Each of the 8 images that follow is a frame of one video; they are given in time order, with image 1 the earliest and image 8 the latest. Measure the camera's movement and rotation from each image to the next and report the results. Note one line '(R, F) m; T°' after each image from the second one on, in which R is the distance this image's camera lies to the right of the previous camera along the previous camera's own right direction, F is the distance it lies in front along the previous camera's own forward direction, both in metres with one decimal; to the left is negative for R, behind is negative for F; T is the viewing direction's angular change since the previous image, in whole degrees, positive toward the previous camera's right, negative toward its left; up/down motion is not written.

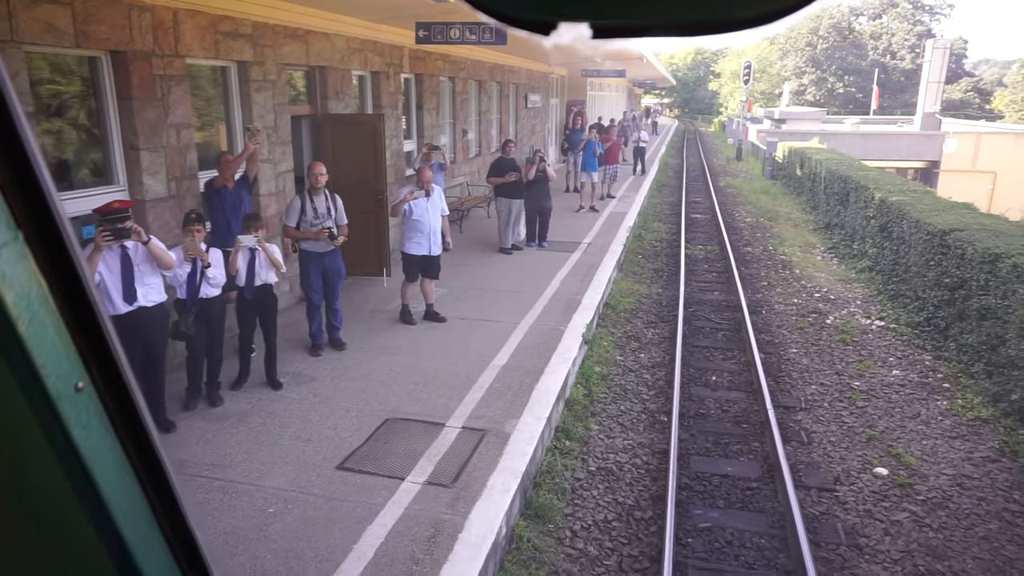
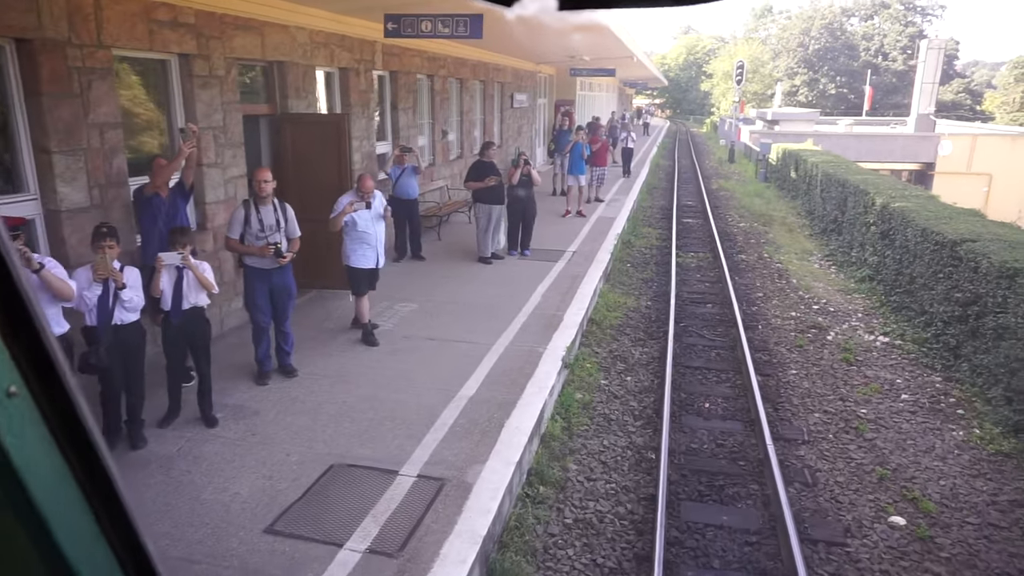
(+0.2, +0.7) m; +1°
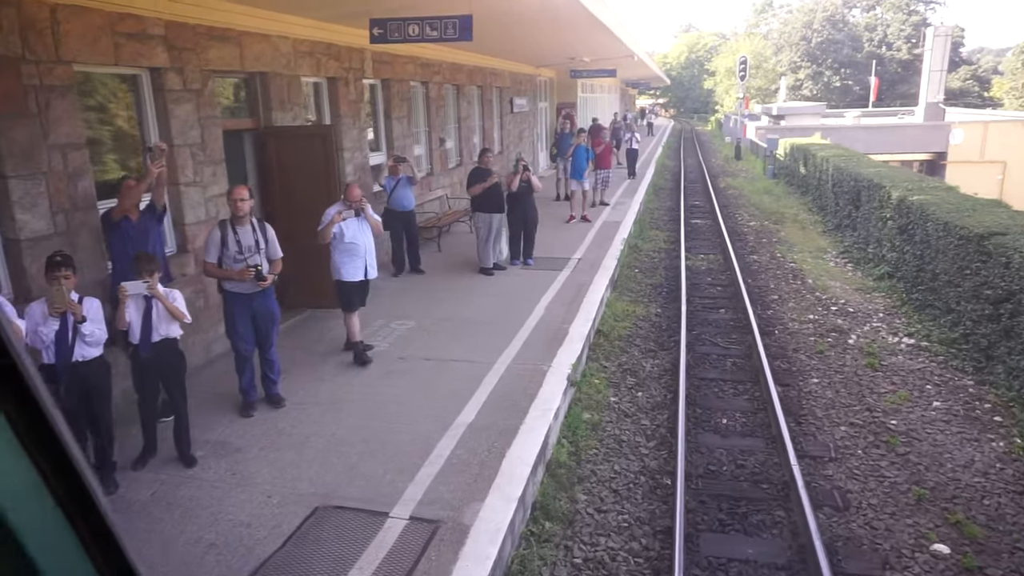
(+0.1, +0.4) m; -1°
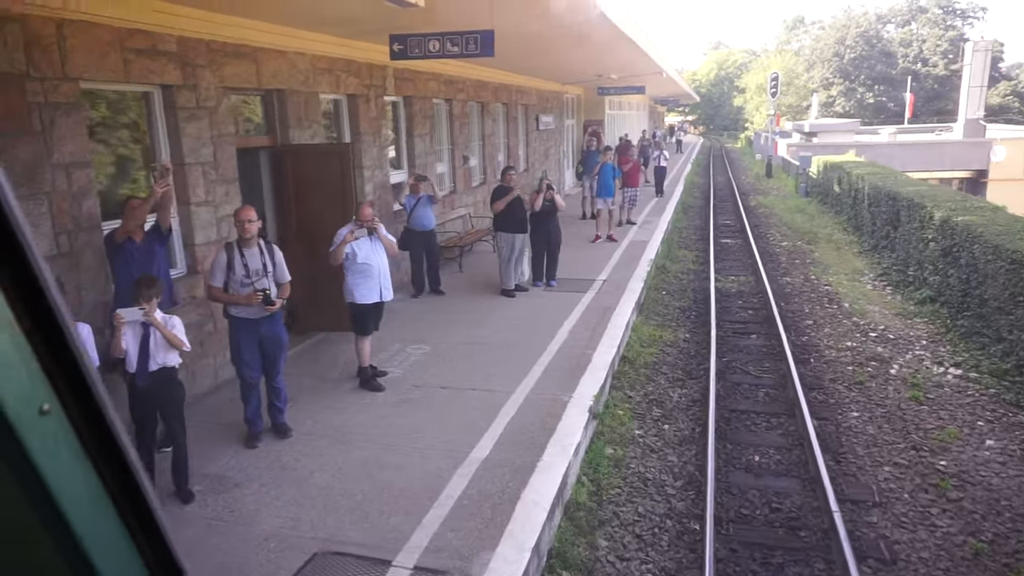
(+0.1, +0.3) m; -2°
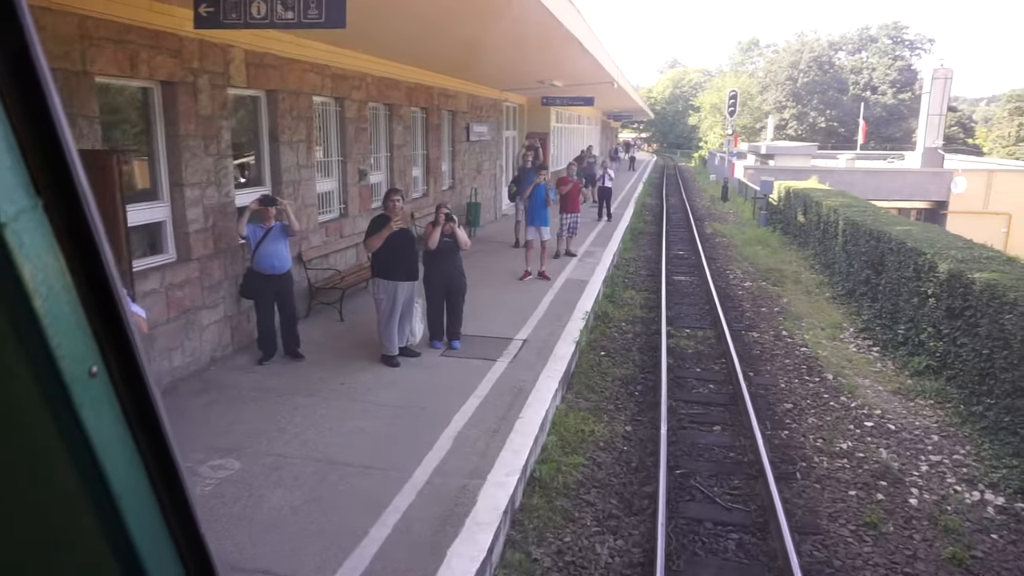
(+0.7, +2.5) m; +4°
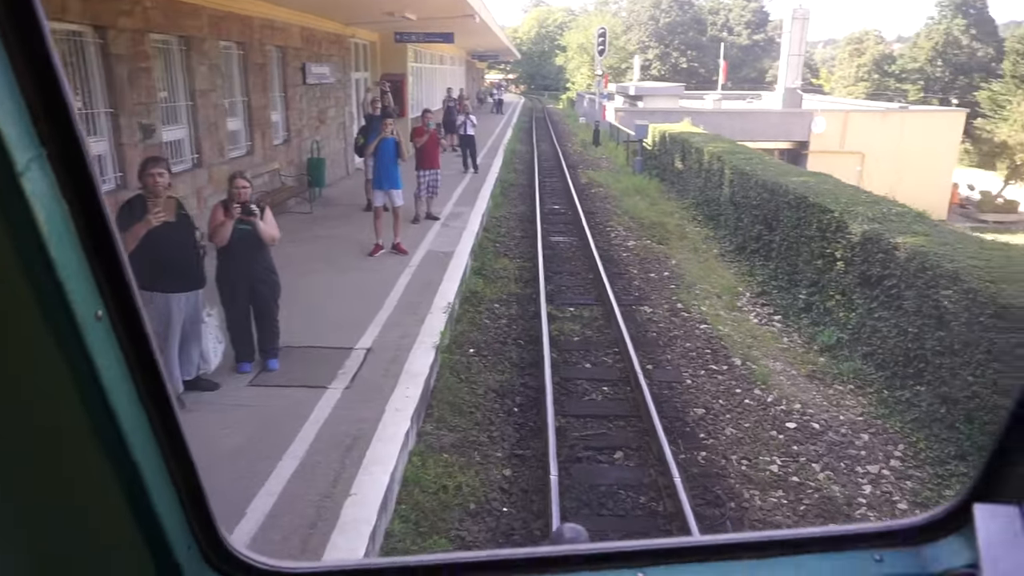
(+0.3, +1.8) m; +10°
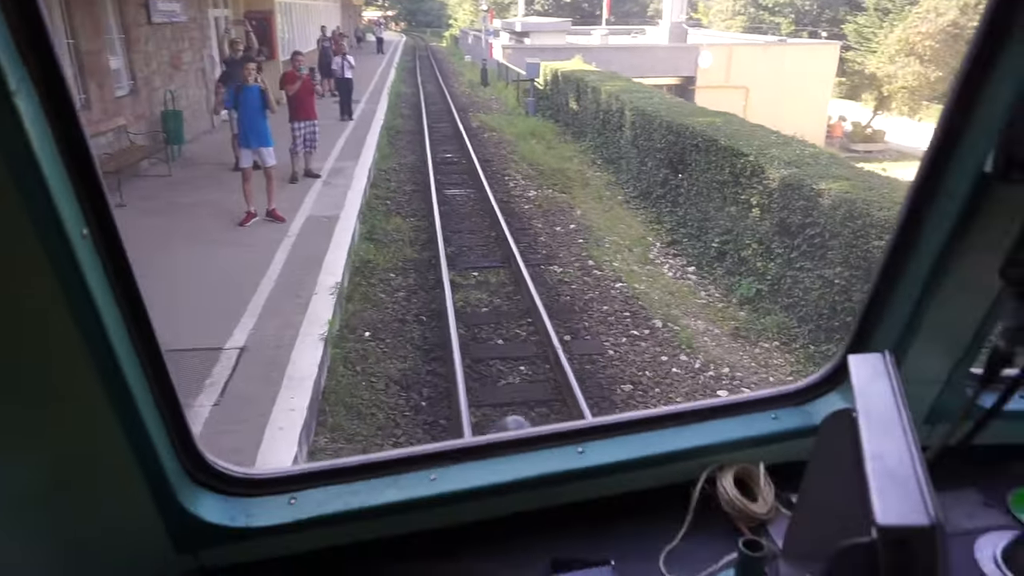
(0.0, +0.8) m; +8°
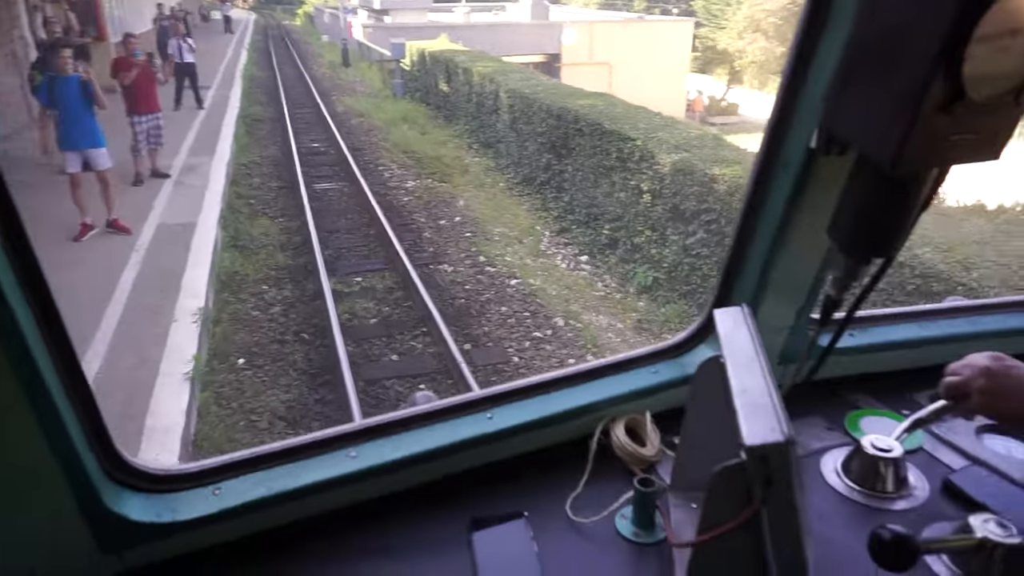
(-0.1, +0.5) m; +10°
